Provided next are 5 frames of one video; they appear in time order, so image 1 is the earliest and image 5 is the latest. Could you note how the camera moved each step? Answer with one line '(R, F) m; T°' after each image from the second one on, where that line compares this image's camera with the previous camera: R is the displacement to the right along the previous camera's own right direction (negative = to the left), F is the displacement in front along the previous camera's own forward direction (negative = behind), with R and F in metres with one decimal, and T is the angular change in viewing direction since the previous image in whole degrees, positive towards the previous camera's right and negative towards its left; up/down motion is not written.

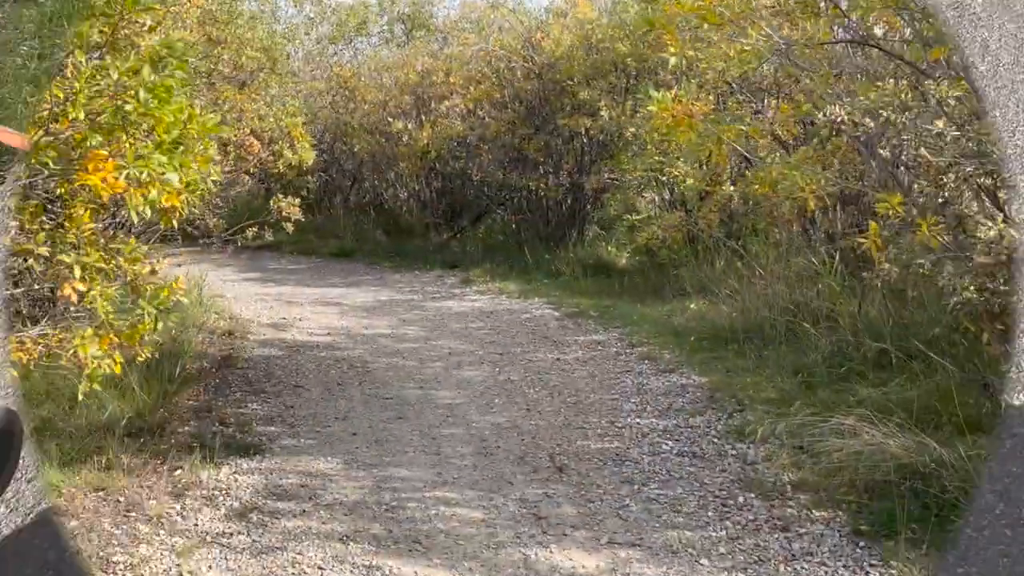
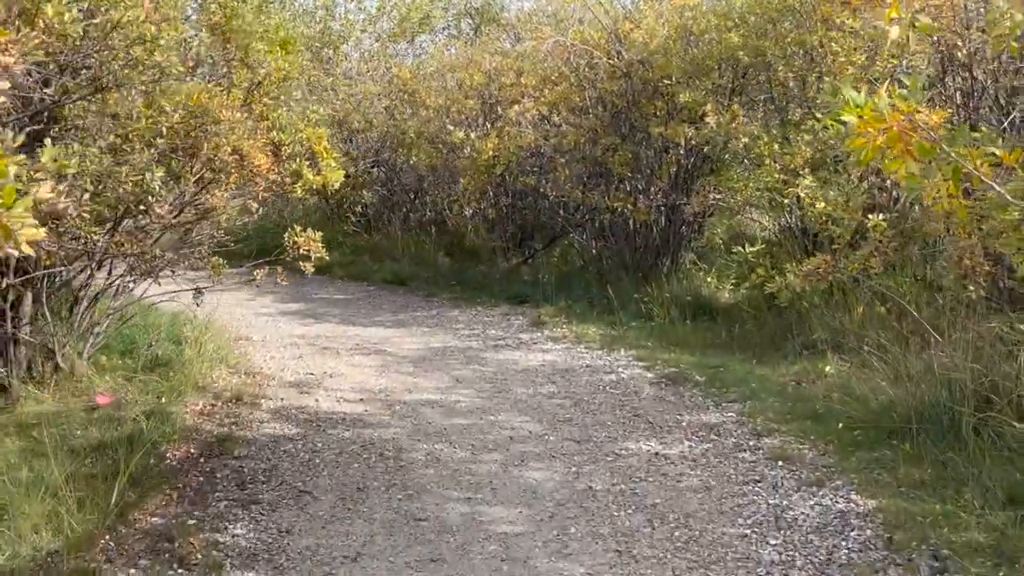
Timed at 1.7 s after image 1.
(0.0, +1.7) m; -4°
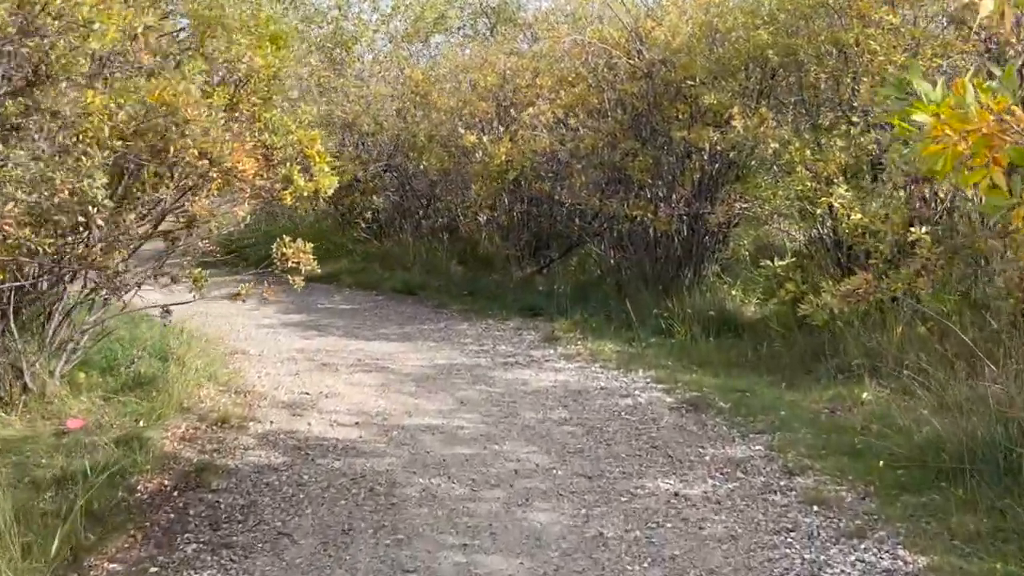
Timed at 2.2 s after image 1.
(+0.1, +0.5) m; -1°
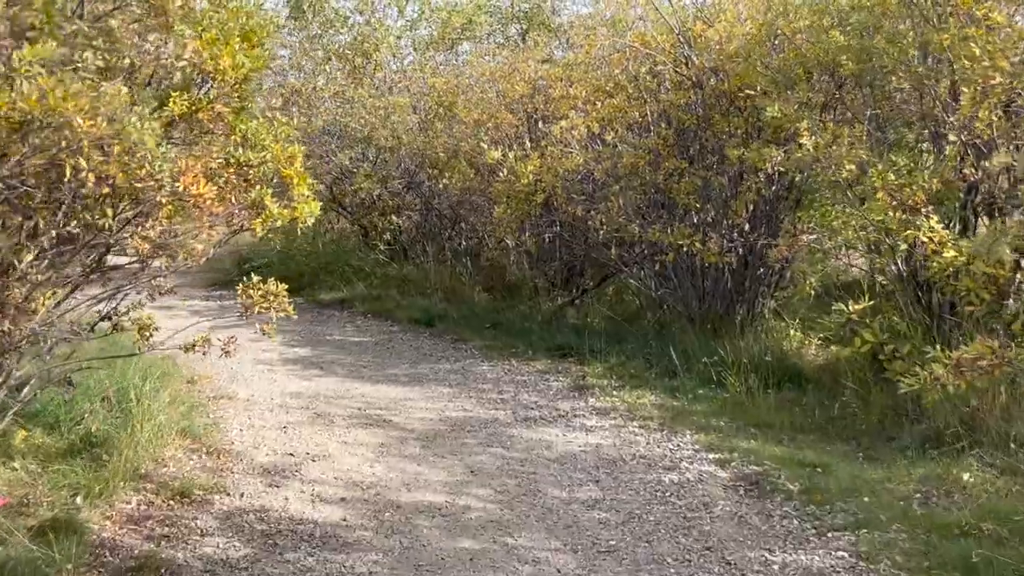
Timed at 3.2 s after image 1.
(+0.1, +1.0) m; -2°
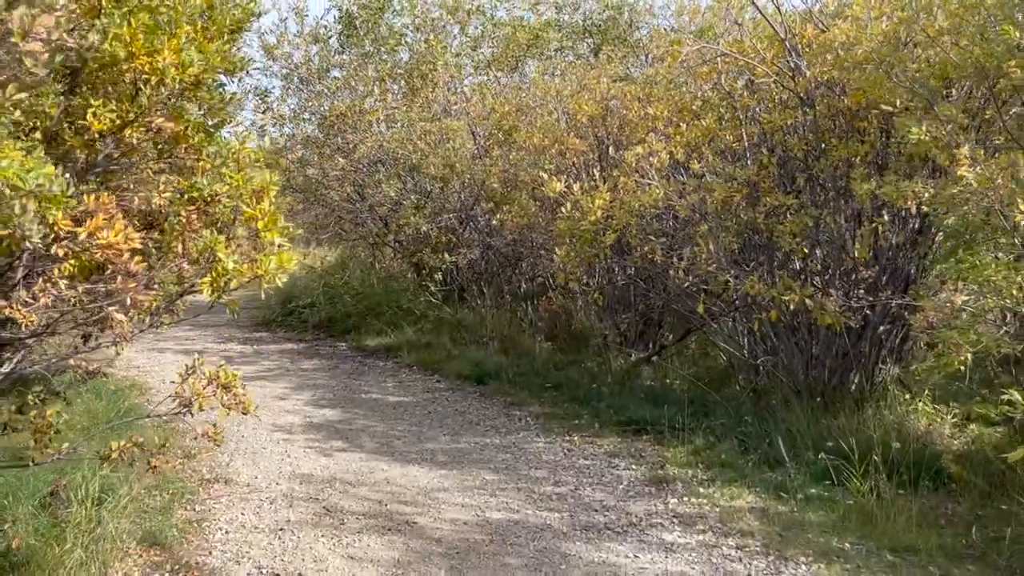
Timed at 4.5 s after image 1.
(+0.1, +1.3) m; -4°
